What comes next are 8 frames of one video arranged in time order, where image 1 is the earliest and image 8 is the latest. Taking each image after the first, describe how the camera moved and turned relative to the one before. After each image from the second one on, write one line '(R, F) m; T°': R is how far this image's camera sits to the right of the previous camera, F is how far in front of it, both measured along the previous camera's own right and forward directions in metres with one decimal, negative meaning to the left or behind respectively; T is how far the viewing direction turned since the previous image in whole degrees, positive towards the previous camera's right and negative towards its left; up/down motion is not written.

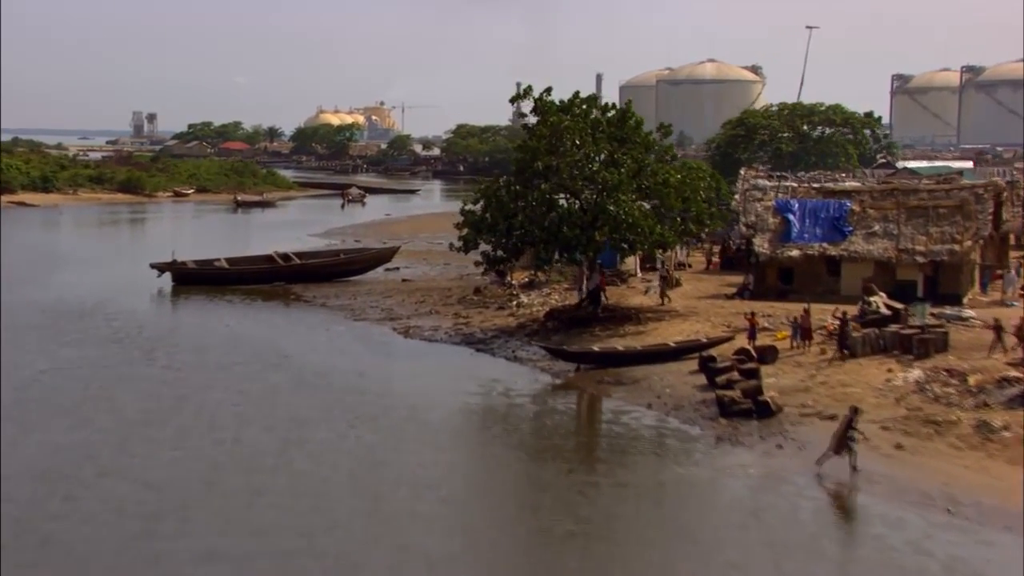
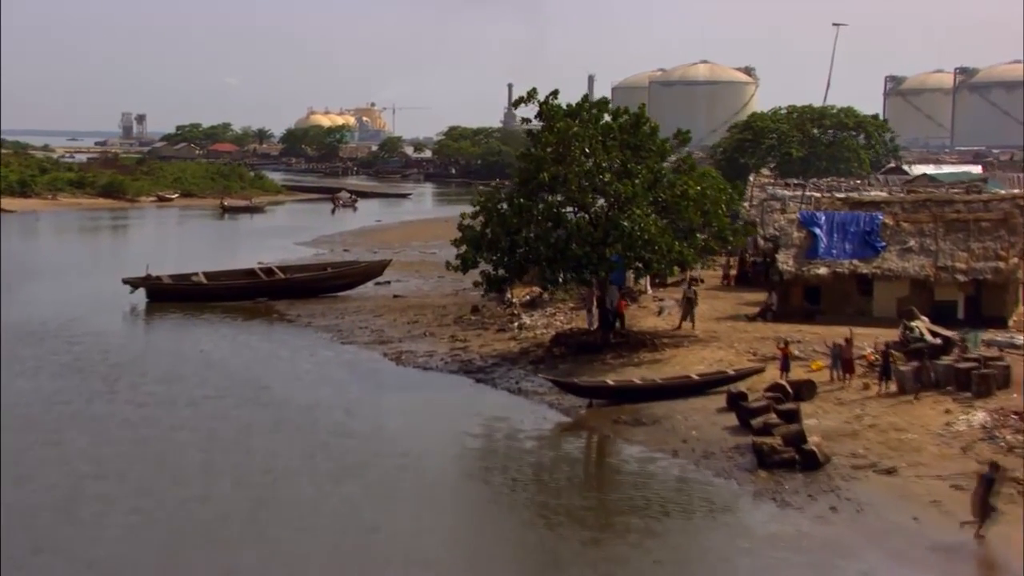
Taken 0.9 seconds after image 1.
(-0.1, +1.9) m; 0°
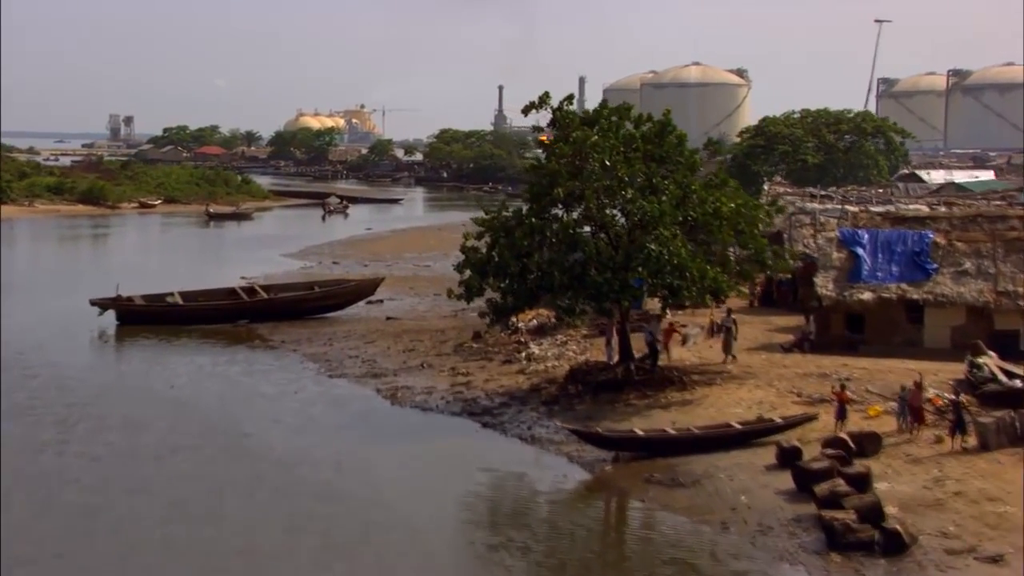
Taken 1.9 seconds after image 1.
(-0.2, +2.1) m; 0°
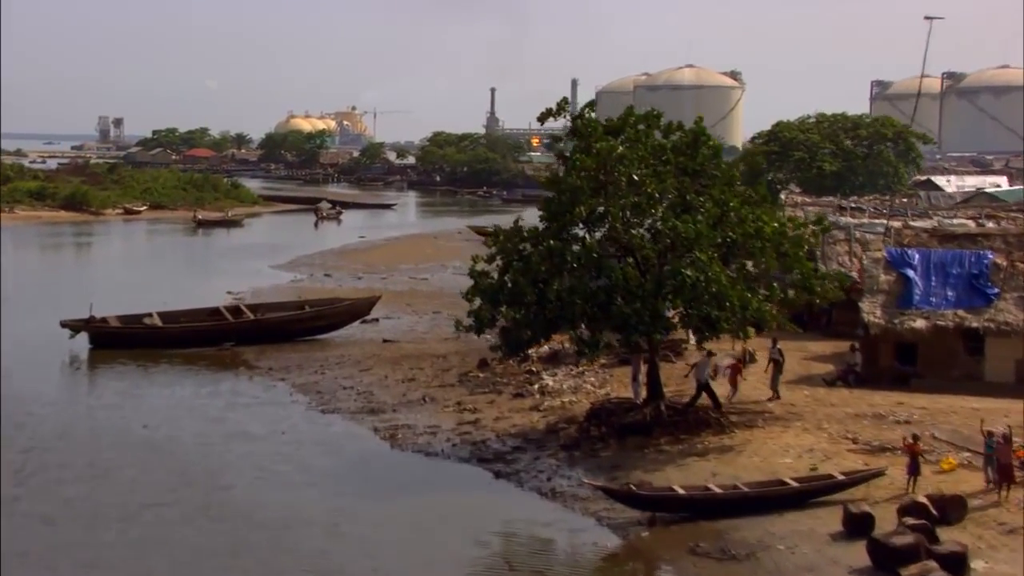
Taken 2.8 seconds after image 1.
(-0.2, +1.9) m; 0°
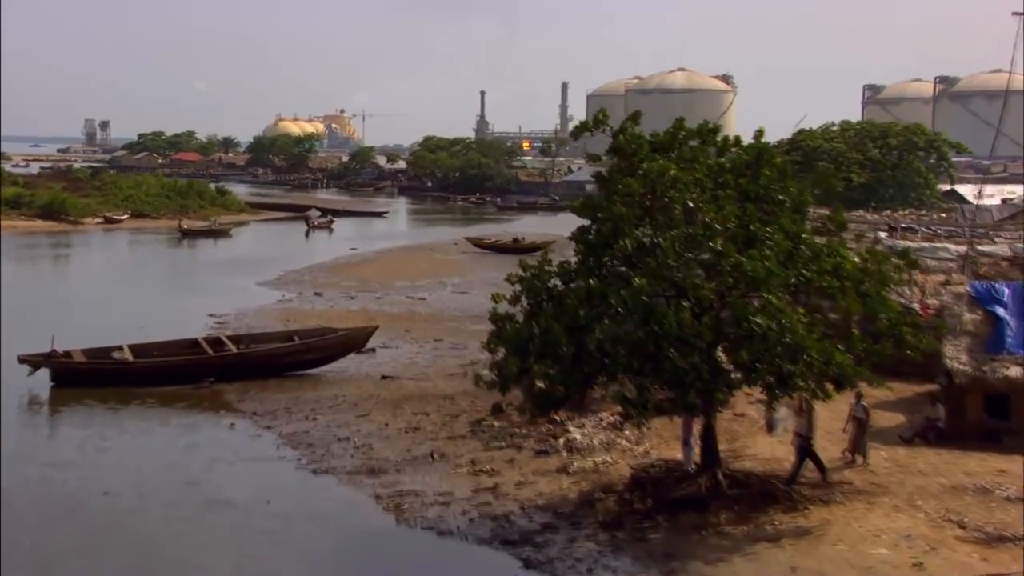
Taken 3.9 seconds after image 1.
(-0.3, +2.4) m; 0°
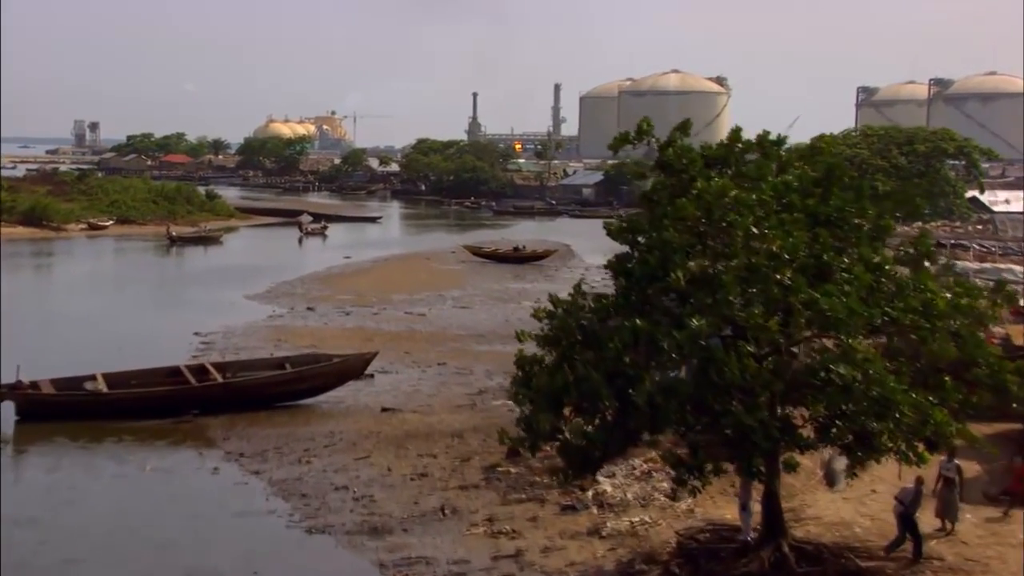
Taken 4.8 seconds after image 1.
(-0.3, +1.9) m; 0°
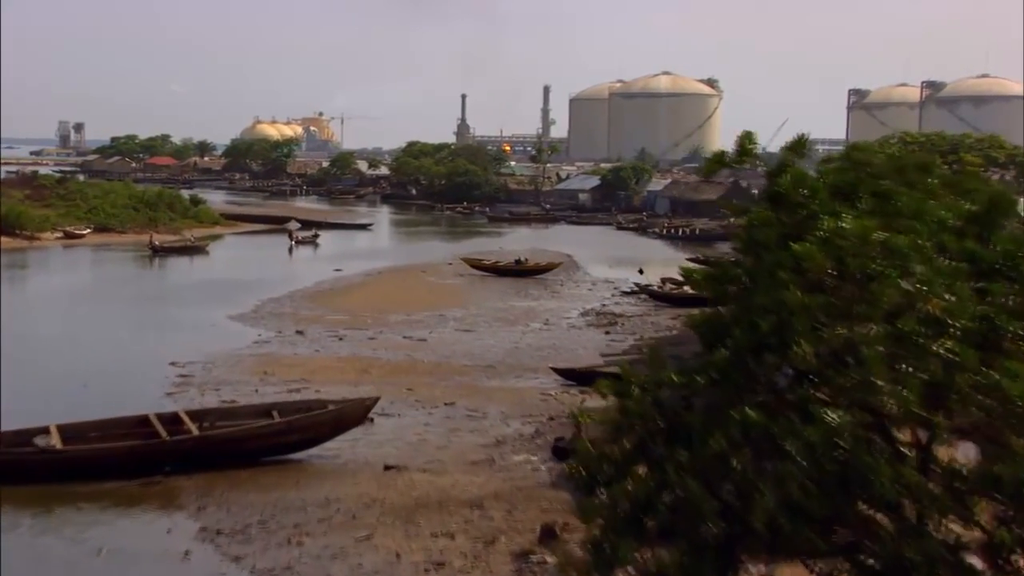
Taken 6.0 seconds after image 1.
(-0.4, +2.7) m; 0°
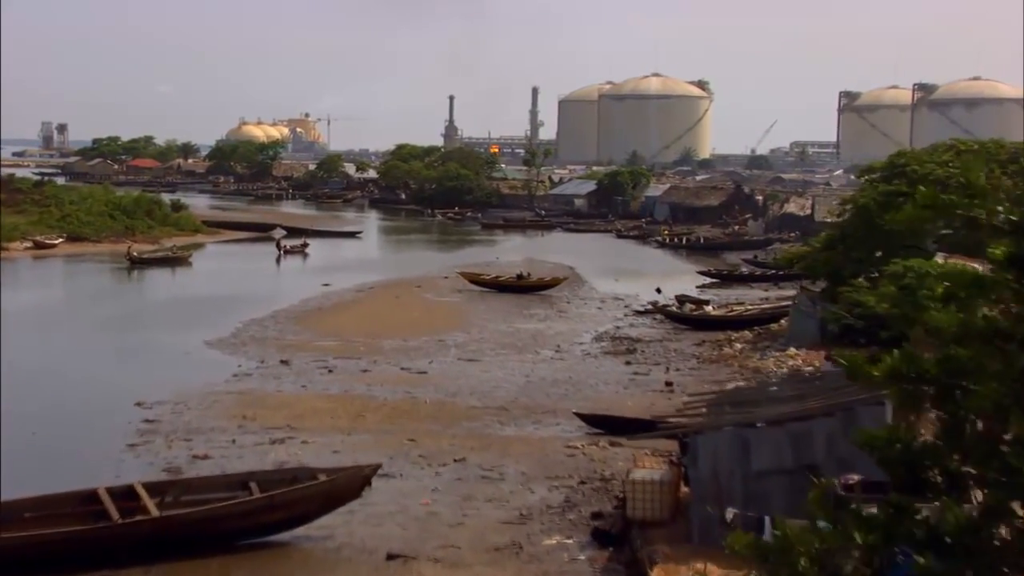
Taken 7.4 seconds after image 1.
(-0.4, +2.9) m; +1°
